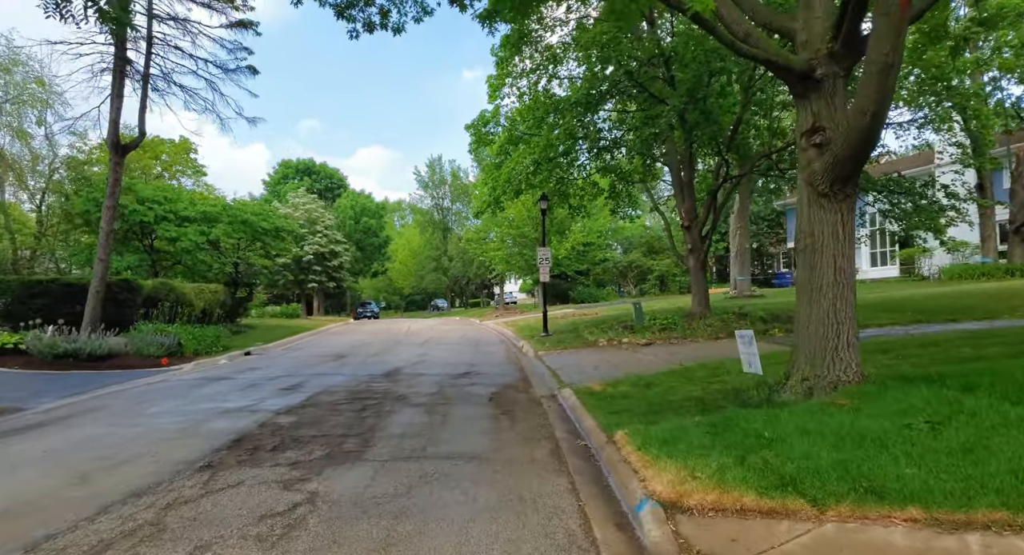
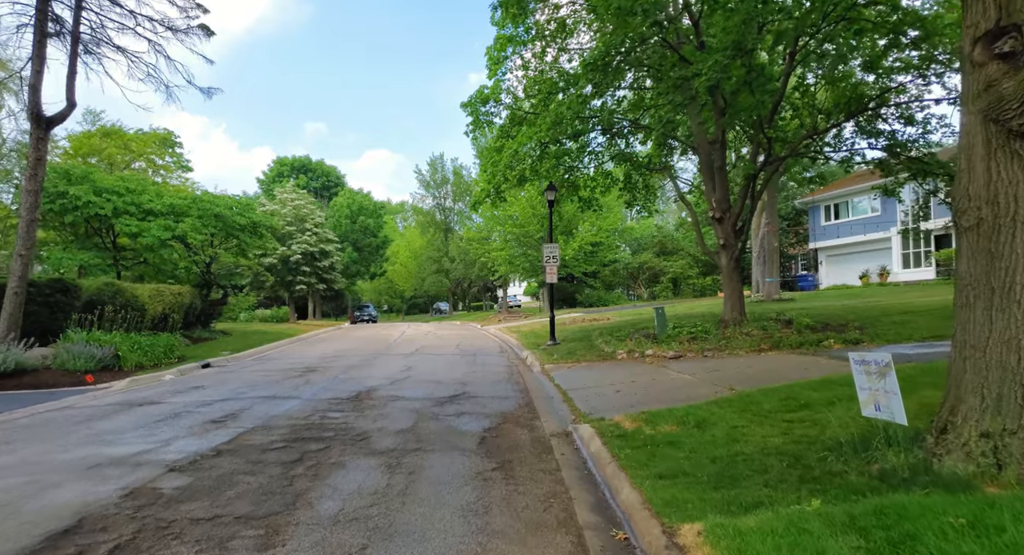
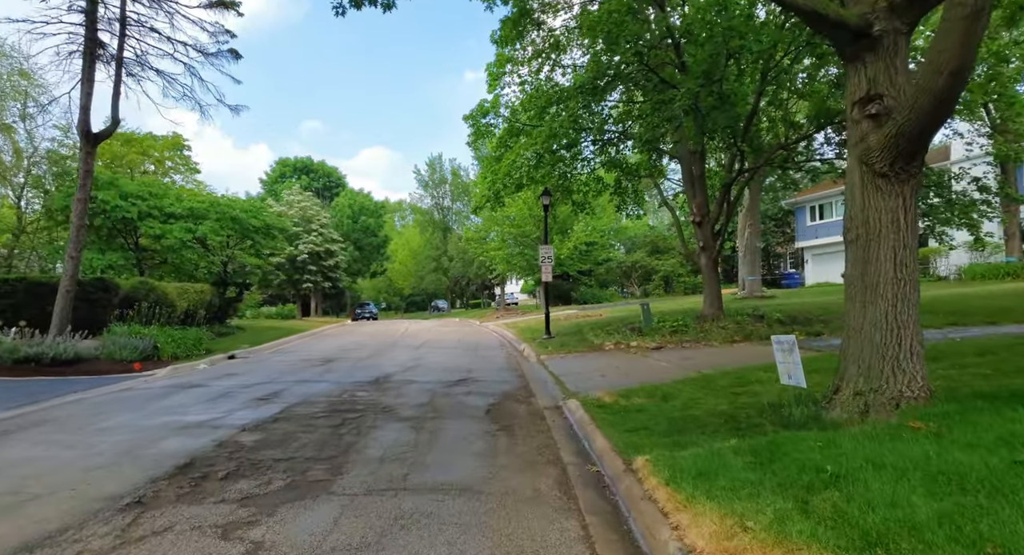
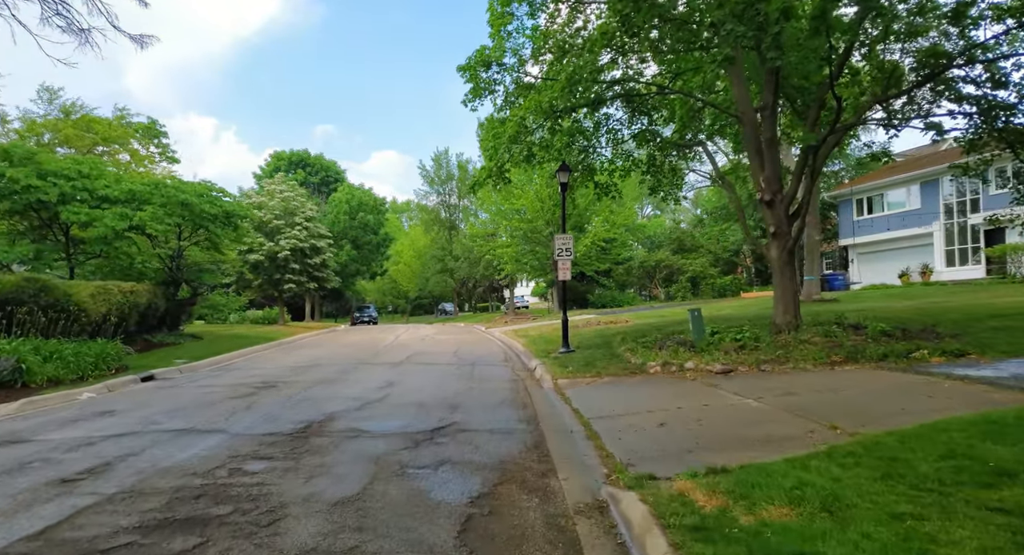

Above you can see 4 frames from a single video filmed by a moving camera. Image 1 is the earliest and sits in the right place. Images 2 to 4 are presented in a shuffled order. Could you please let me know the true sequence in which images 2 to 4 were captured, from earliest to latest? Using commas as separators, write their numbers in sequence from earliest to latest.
3, 2, 4
